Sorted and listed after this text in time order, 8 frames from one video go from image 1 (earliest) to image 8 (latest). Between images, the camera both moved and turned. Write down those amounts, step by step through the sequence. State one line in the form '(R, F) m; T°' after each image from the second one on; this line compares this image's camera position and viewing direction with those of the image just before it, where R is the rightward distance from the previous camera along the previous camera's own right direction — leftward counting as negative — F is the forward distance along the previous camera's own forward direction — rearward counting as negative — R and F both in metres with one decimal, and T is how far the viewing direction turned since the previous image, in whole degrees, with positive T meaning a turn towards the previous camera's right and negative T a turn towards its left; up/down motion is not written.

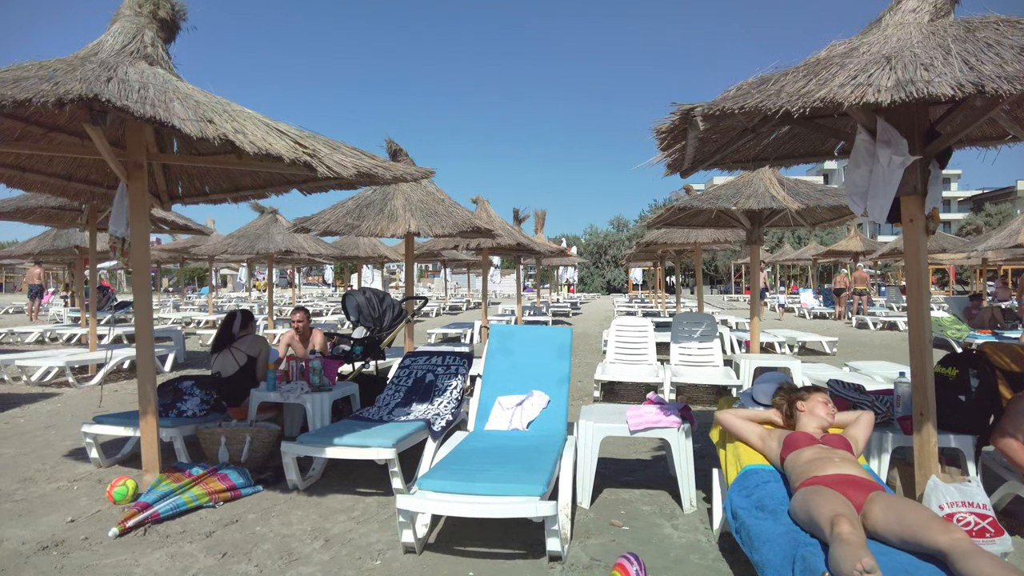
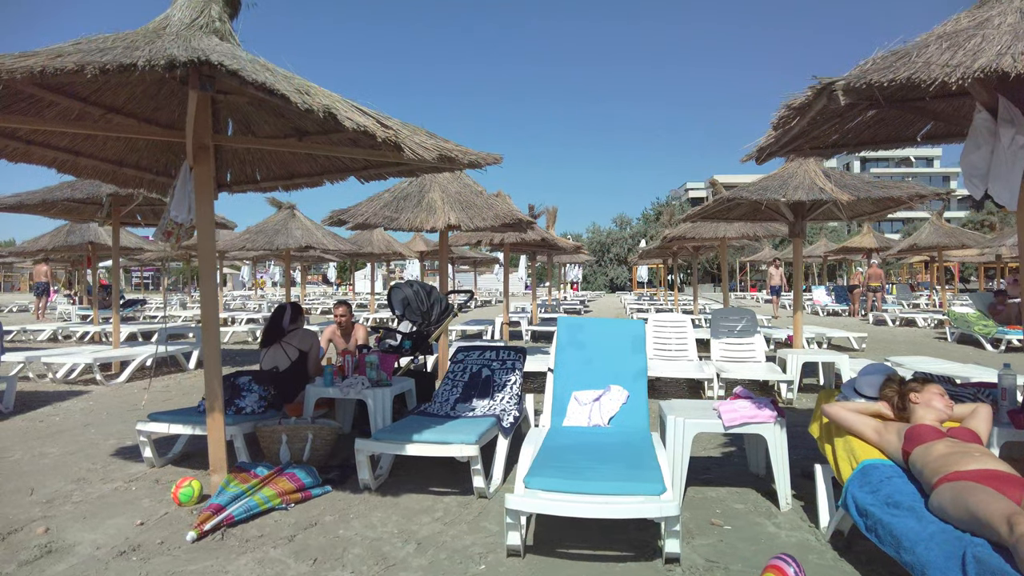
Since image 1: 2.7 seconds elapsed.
(-0.5, +0.2) m; +1°
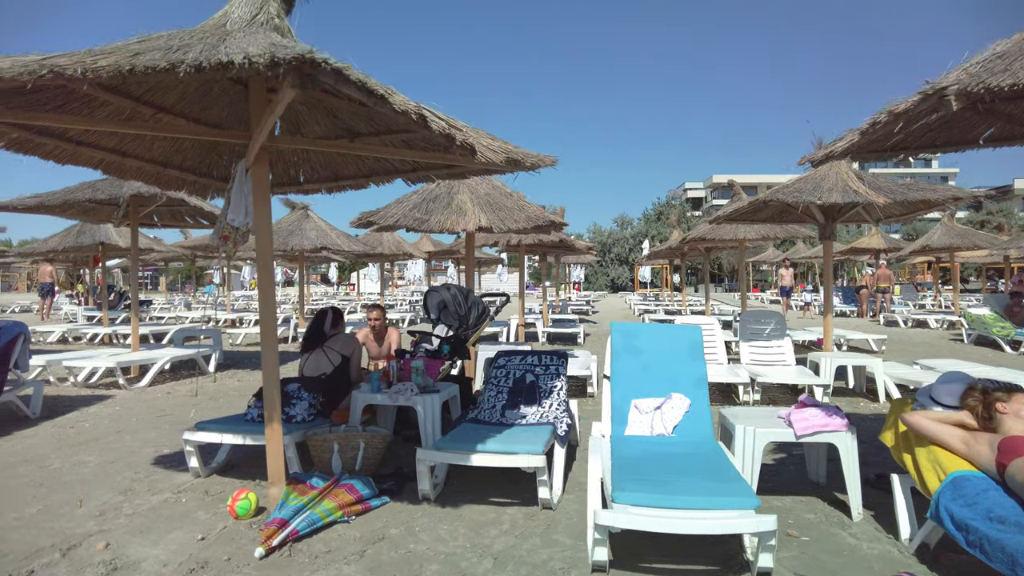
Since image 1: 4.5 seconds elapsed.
(-0.4, +0.1) m; +1°
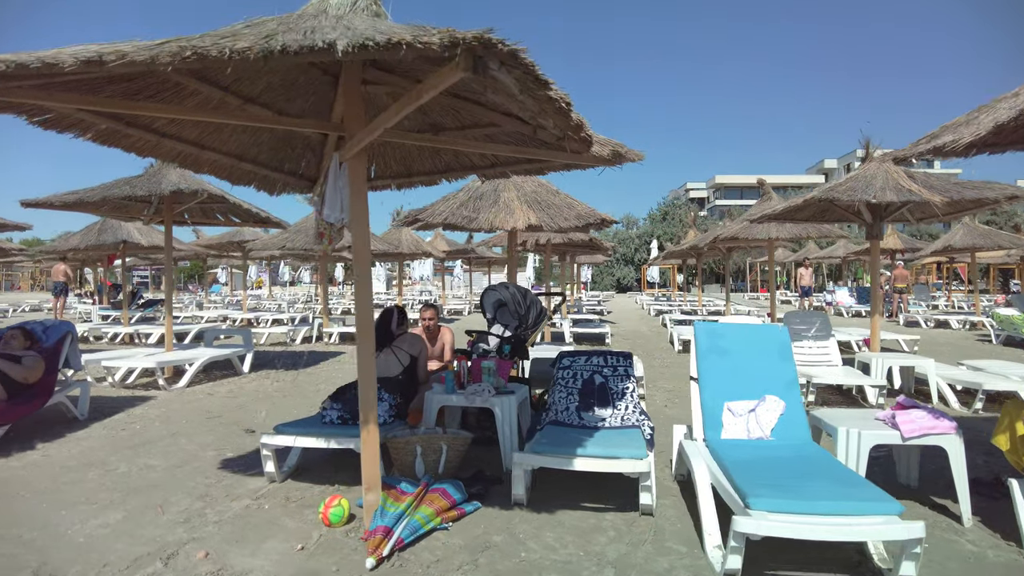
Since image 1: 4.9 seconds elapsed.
(-0.6, +0.1) m; 0°
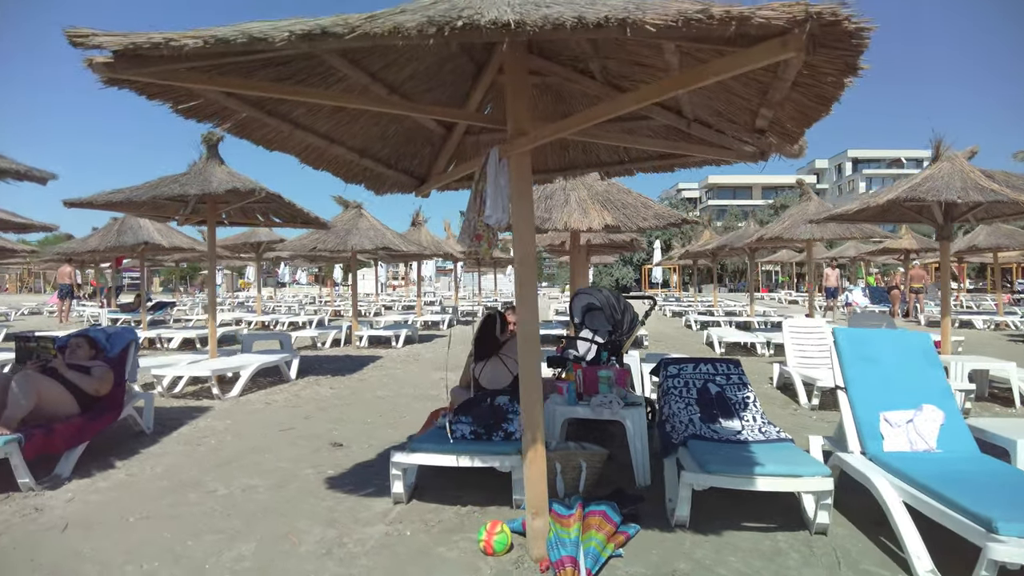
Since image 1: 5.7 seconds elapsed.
(-0.9, +0.3) m; +2°
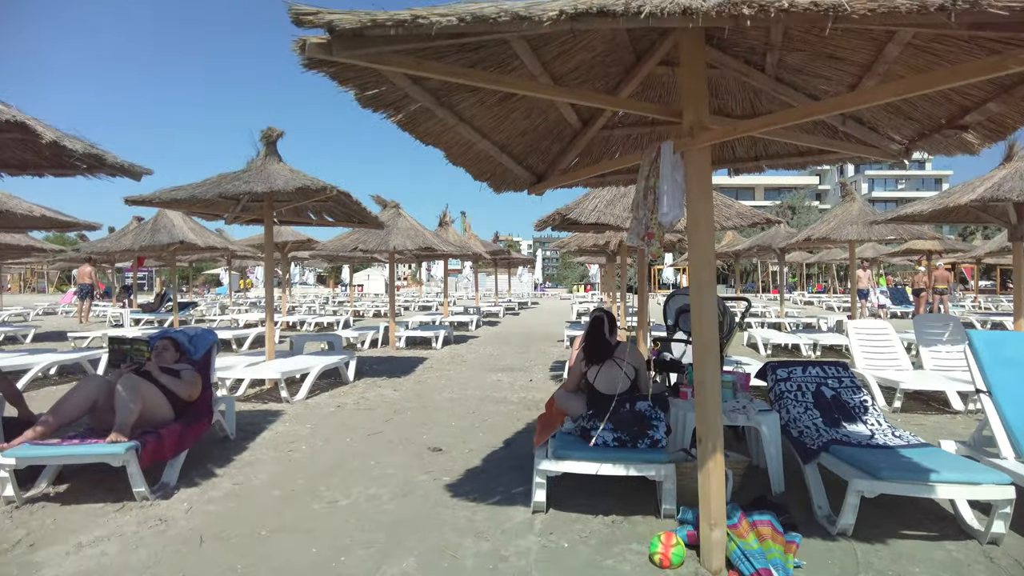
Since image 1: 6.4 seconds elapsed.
(-0.9, +0.1) m; +1°
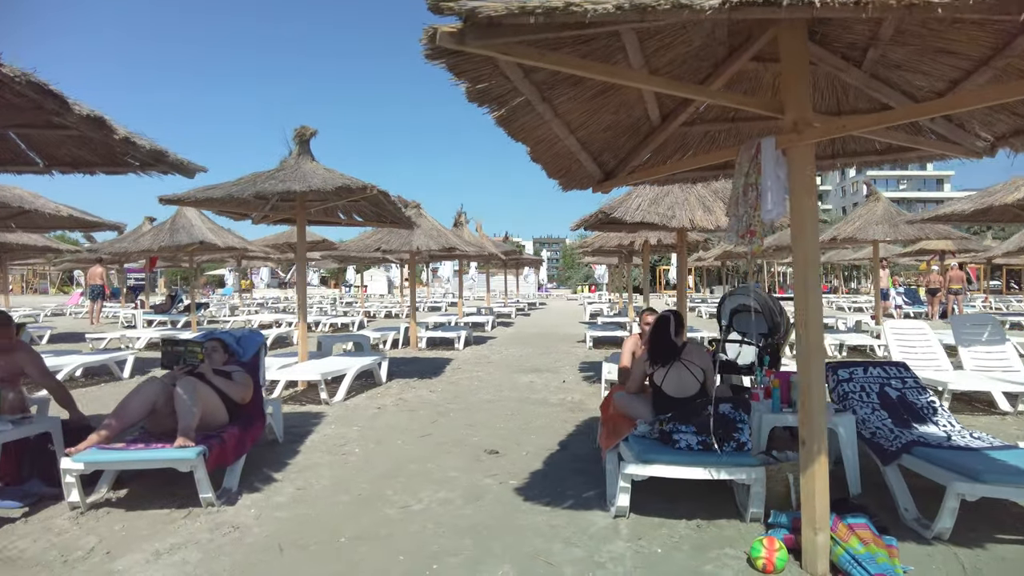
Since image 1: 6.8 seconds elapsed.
(-0.5, +0.1) m; 0°
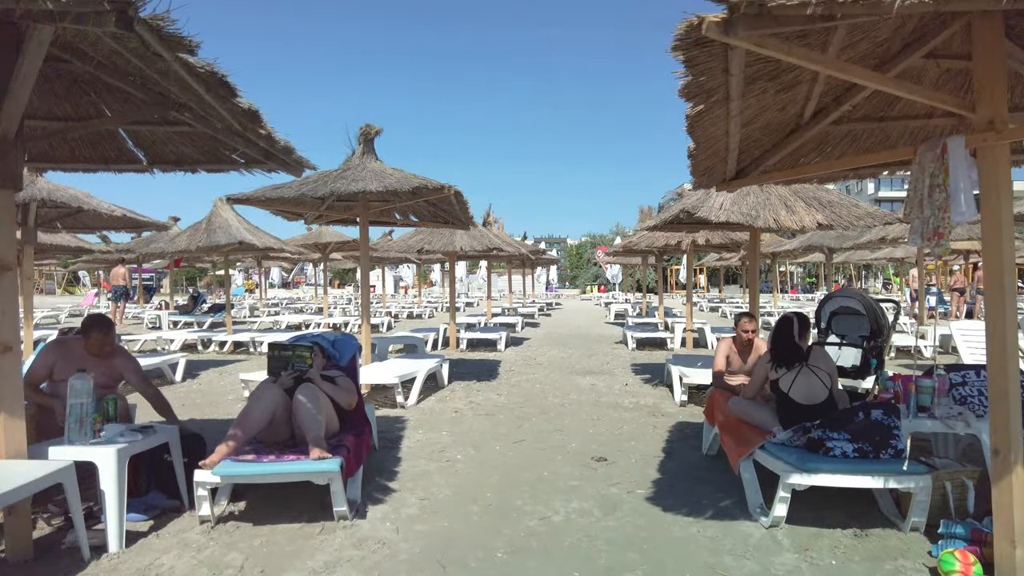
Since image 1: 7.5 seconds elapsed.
(-0.8, +0.1) m; +1°
